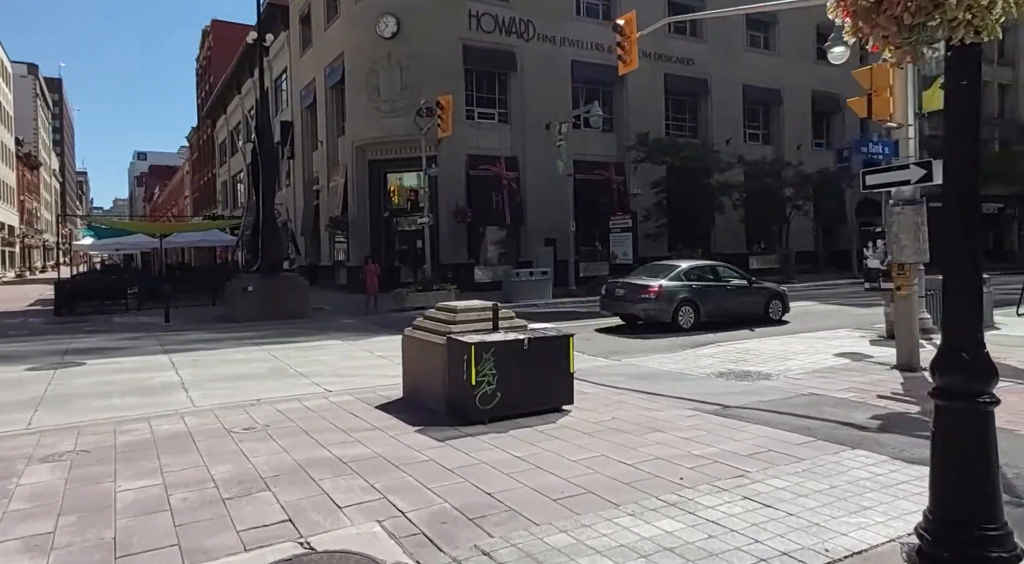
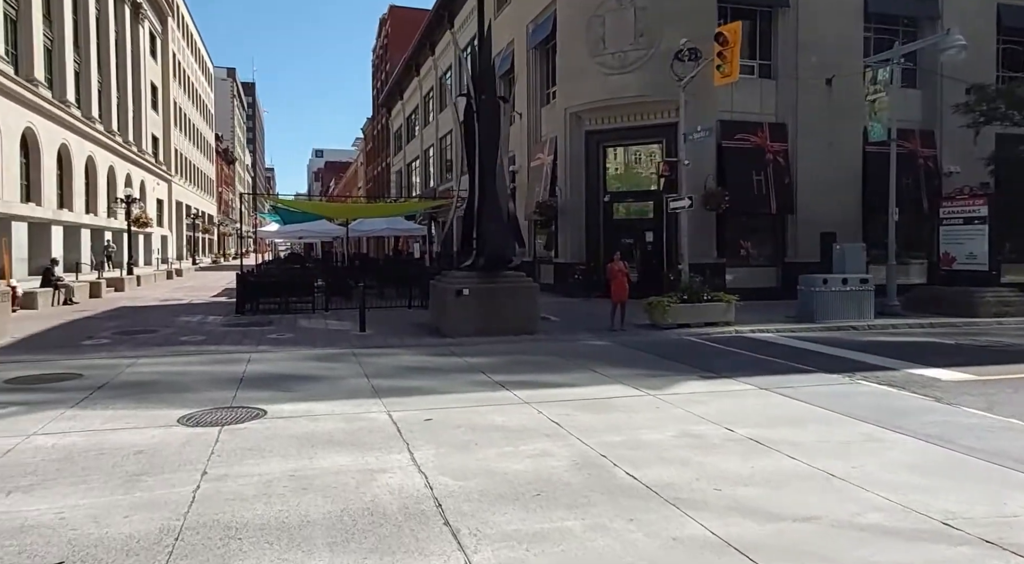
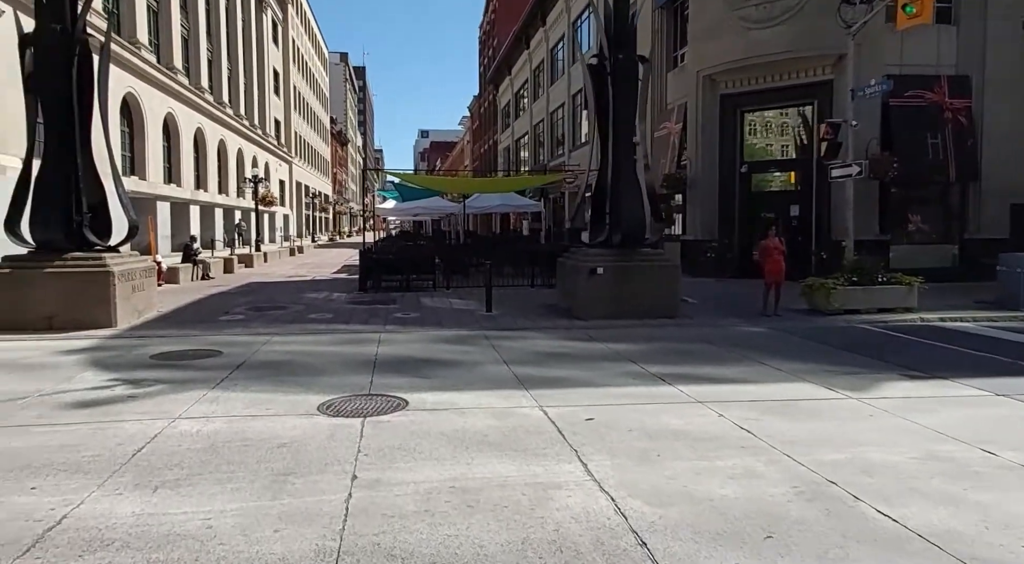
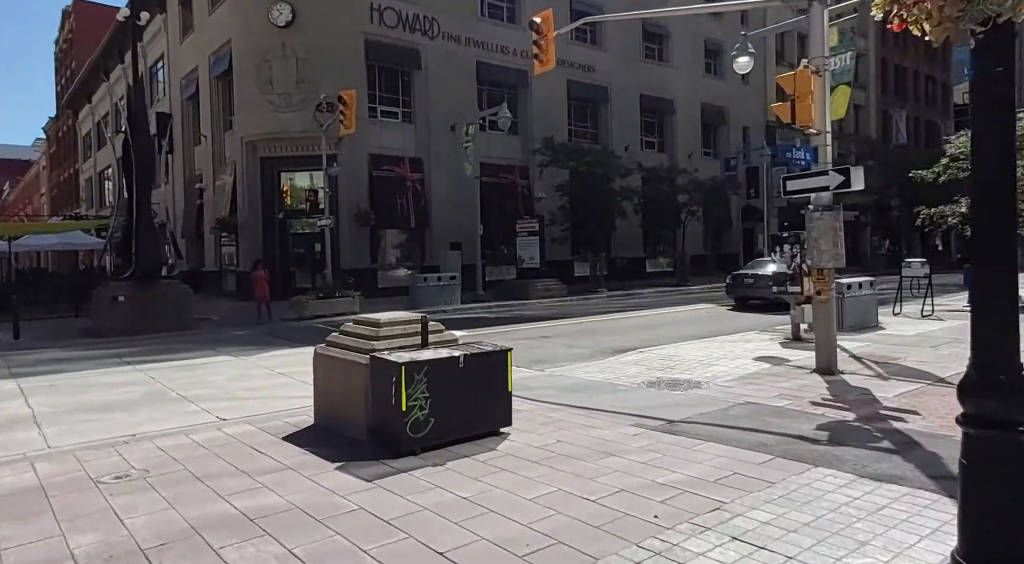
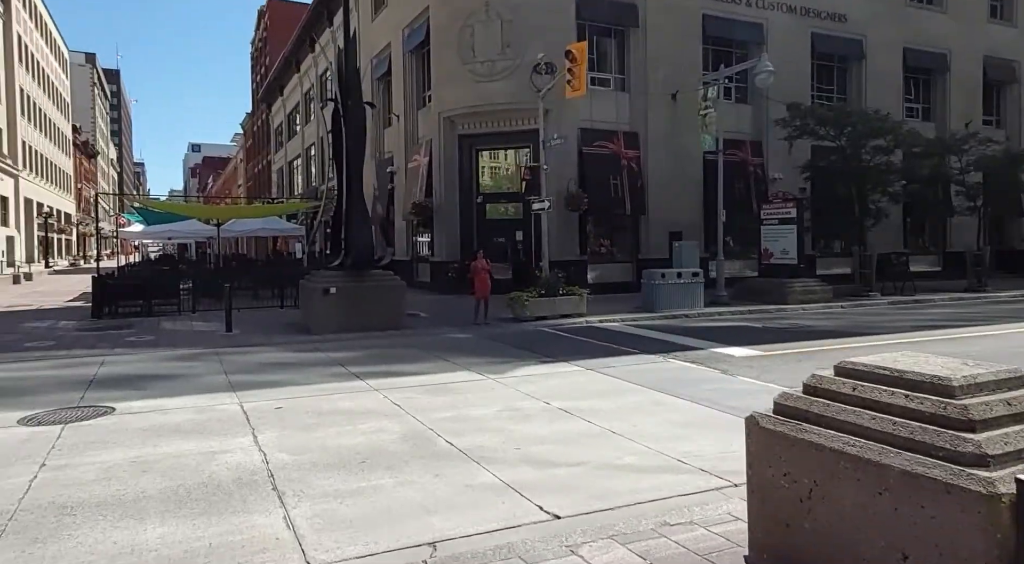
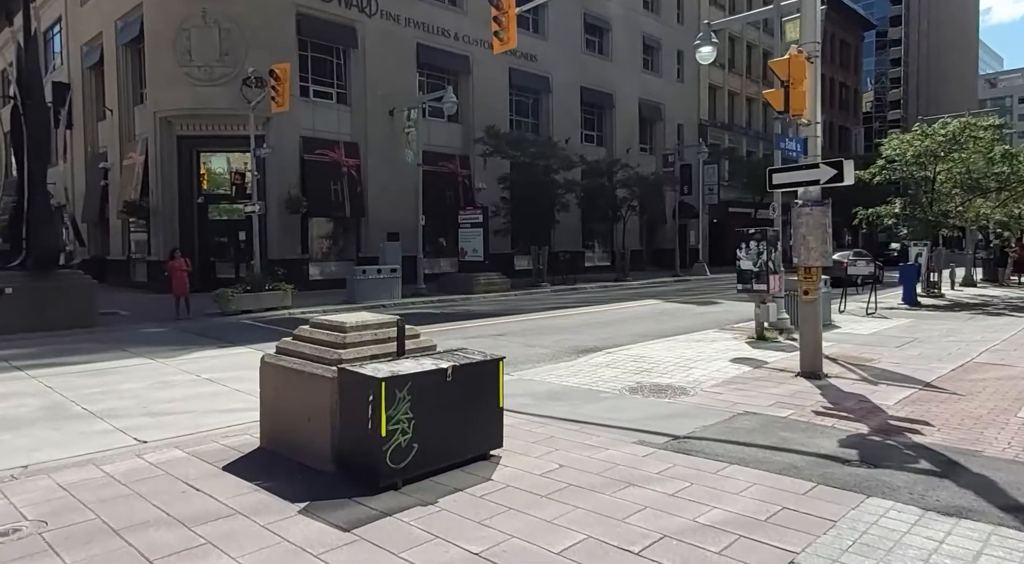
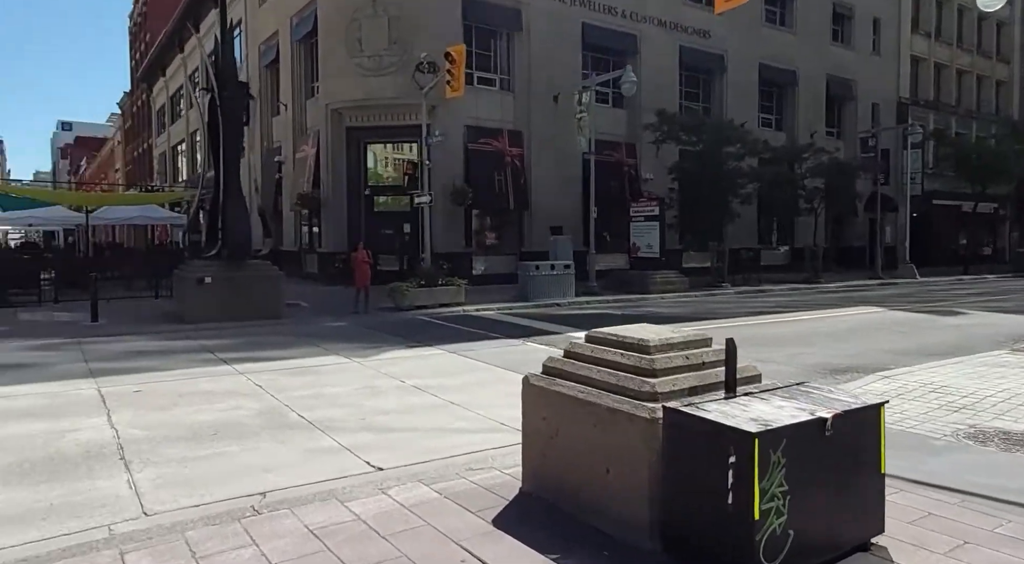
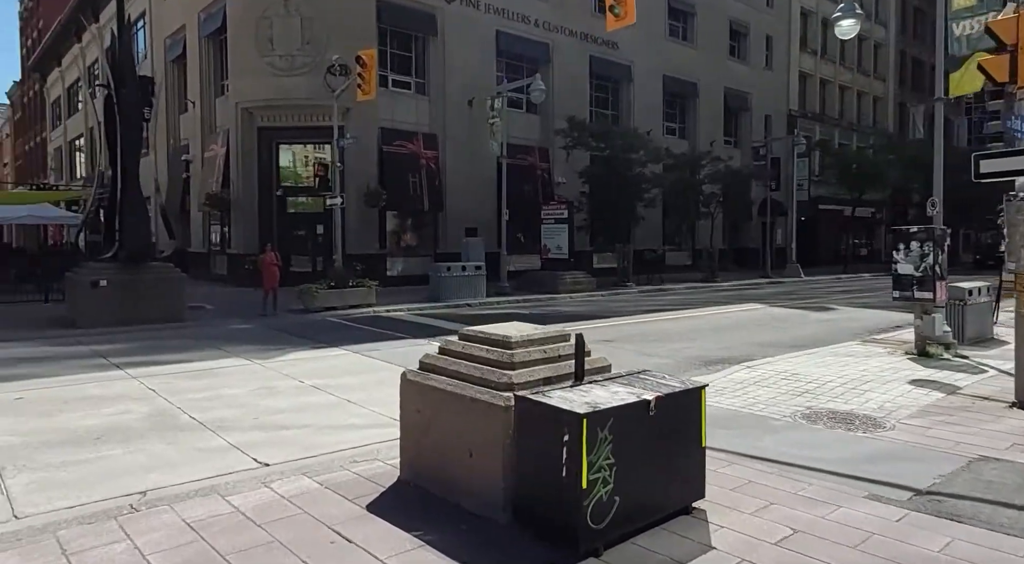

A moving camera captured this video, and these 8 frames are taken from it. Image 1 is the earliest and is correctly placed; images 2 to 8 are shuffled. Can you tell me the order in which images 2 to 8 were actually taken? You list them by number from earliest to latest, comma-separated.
4, 6, 8, 7, 5, 2, 3
